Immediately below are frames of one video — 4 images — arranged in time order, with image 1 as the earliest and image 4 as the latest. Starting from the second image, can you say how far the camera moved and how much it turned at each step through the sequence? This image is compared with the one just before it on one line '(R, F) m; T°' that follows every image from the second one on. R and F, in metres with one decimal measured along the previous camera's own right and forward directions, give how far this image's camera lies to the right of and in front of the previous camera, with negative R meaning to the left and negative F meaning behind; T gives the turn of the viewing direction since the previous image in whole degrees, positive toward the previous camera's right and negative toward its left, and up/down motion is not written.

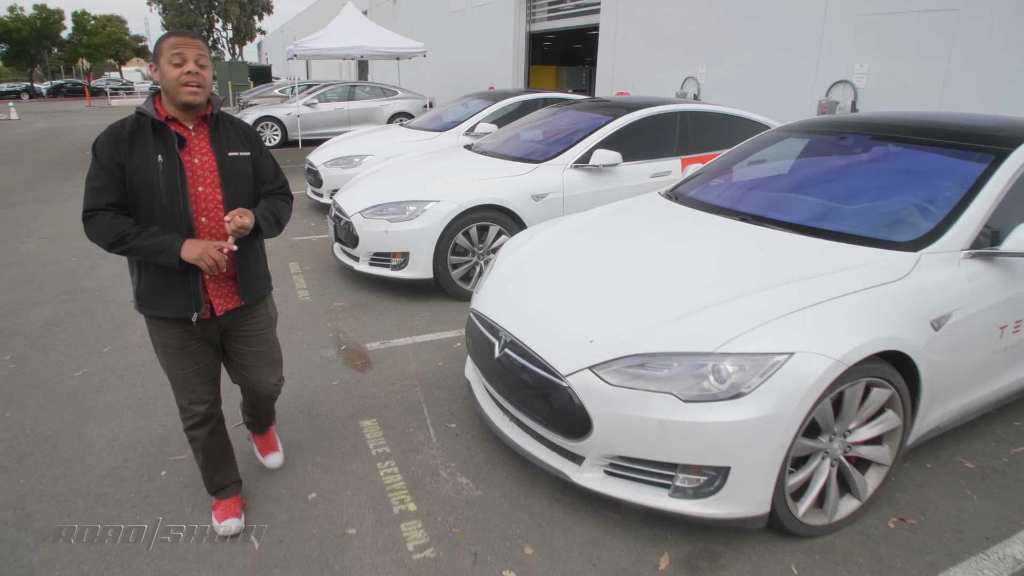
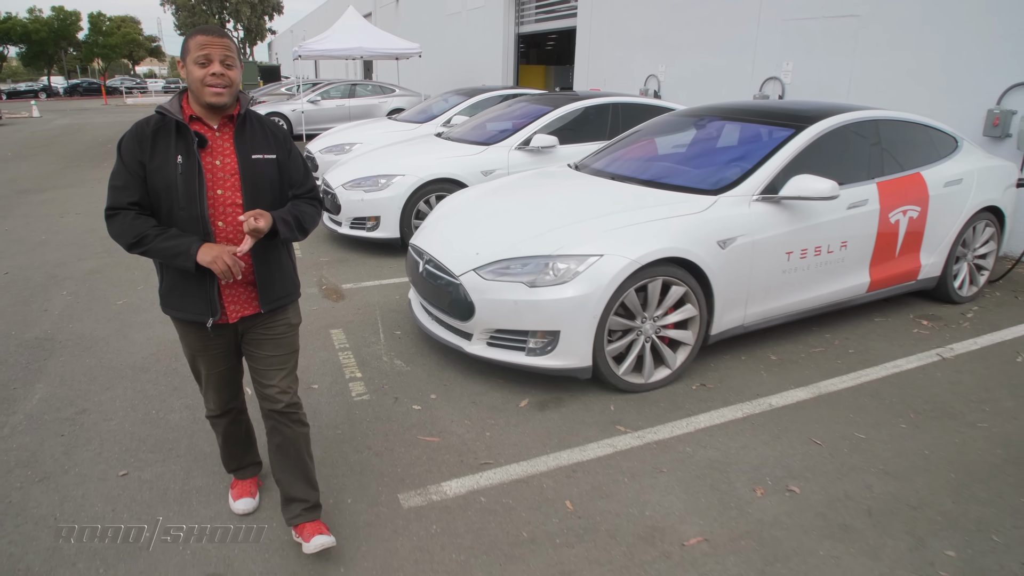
(+0.6, -1.1) m; -1°
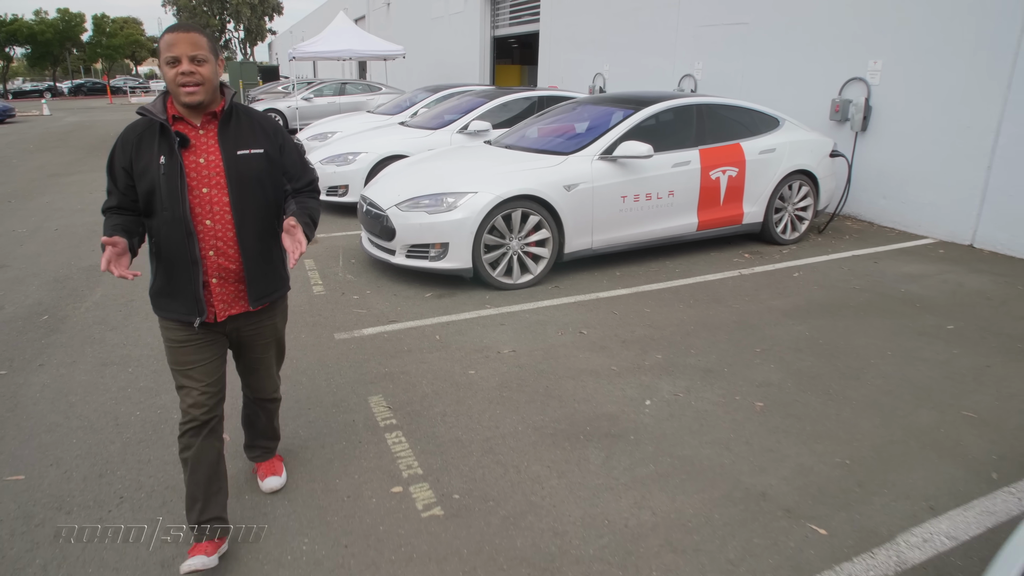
(+0.8, -1.6) m; 0°
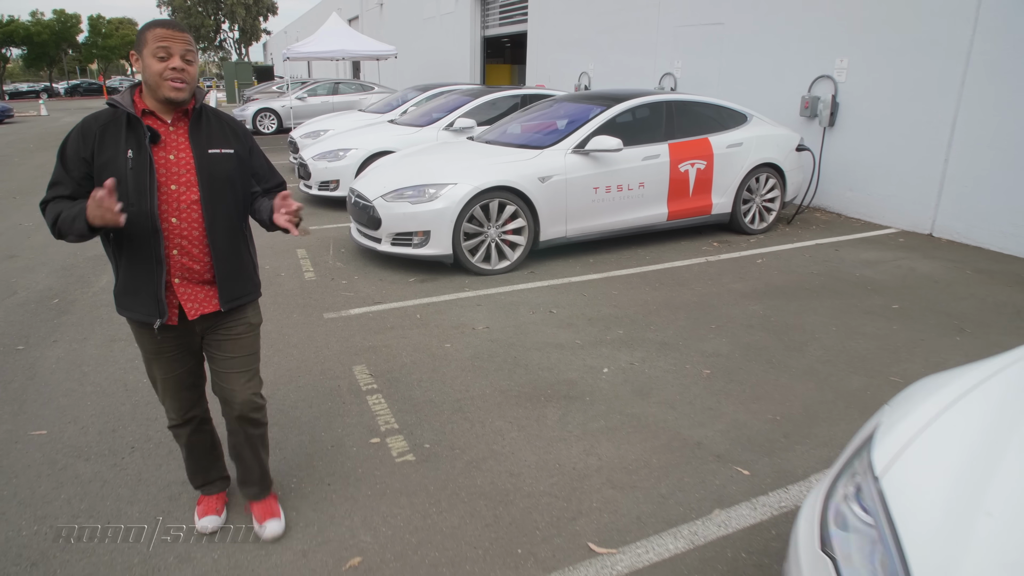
(+0.2, -0.4) m; 0°
